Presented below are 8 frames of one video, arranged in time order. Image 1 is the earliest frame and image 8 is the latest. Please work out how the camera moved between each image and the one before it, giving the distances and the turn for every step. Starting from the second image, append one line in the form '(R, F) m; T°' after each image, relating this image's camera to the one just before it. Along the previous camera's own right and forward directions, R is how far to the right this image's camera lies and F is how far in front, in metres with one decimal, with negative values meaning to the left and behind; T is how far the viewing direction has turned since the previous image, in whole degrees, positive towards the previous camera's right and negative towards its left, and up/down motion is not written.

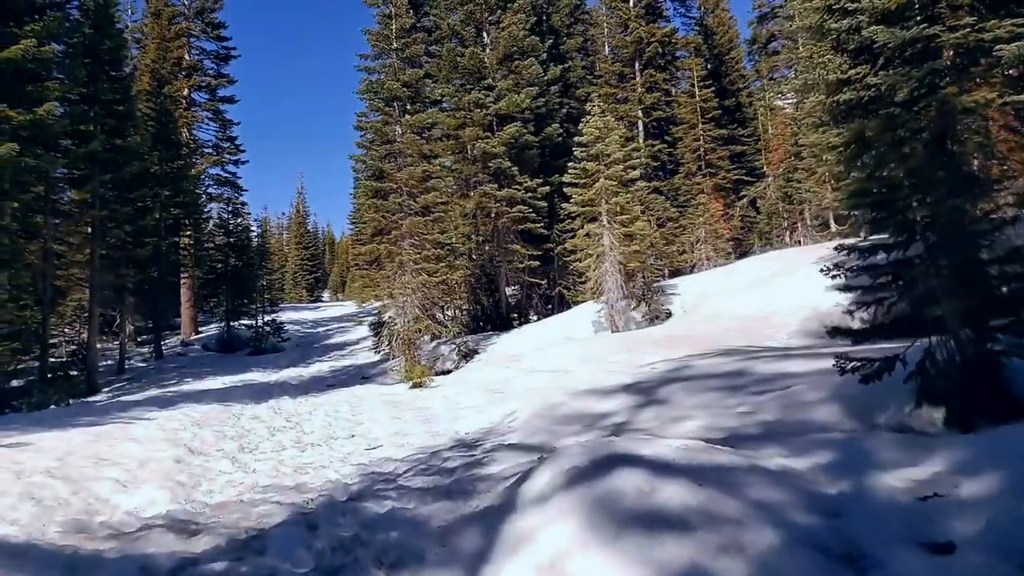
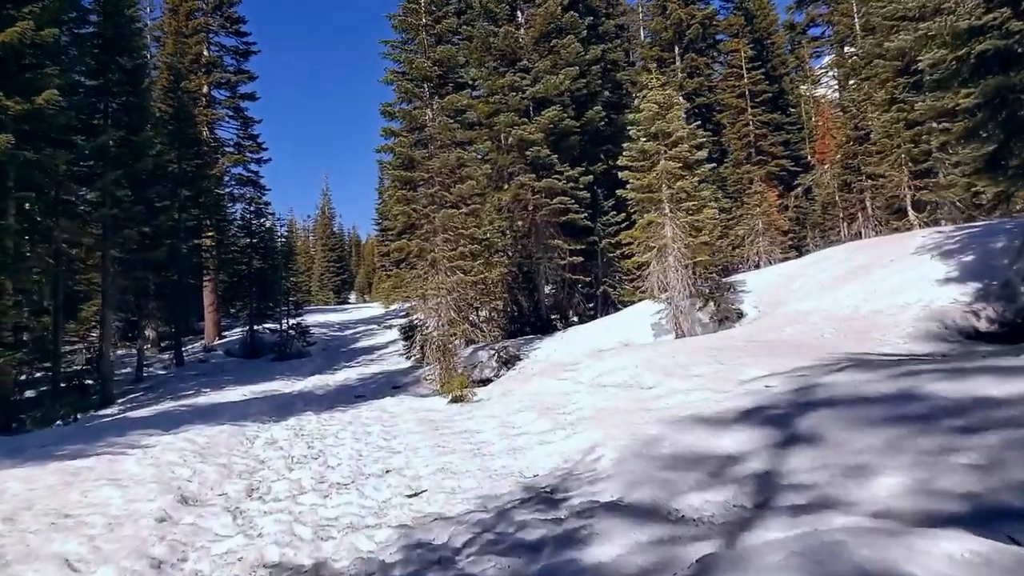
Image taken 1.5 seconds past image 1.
(-0.4, +1.7) m; -2°
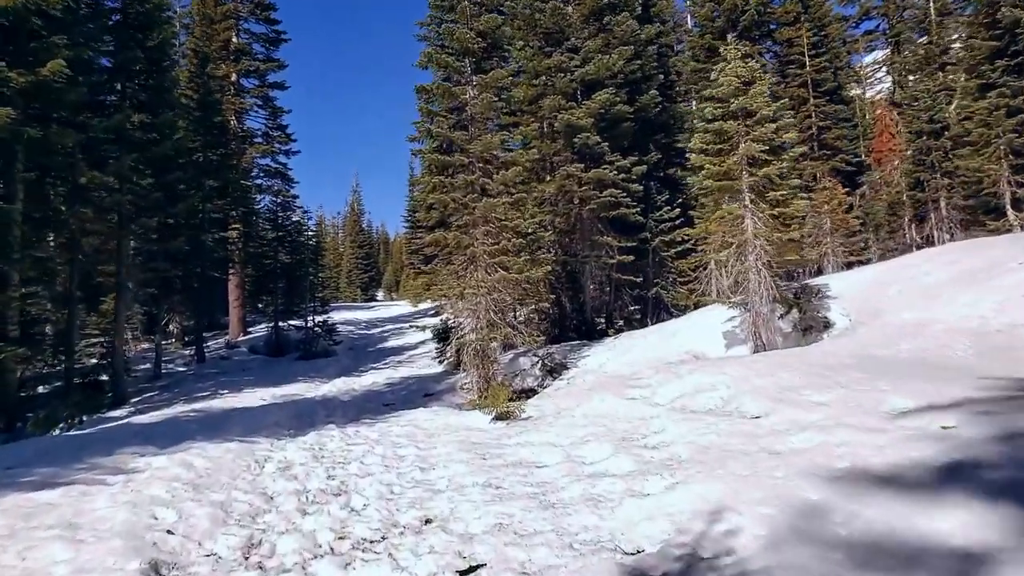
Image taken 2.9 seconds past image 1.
(-0.4, +1.6) m; -2°
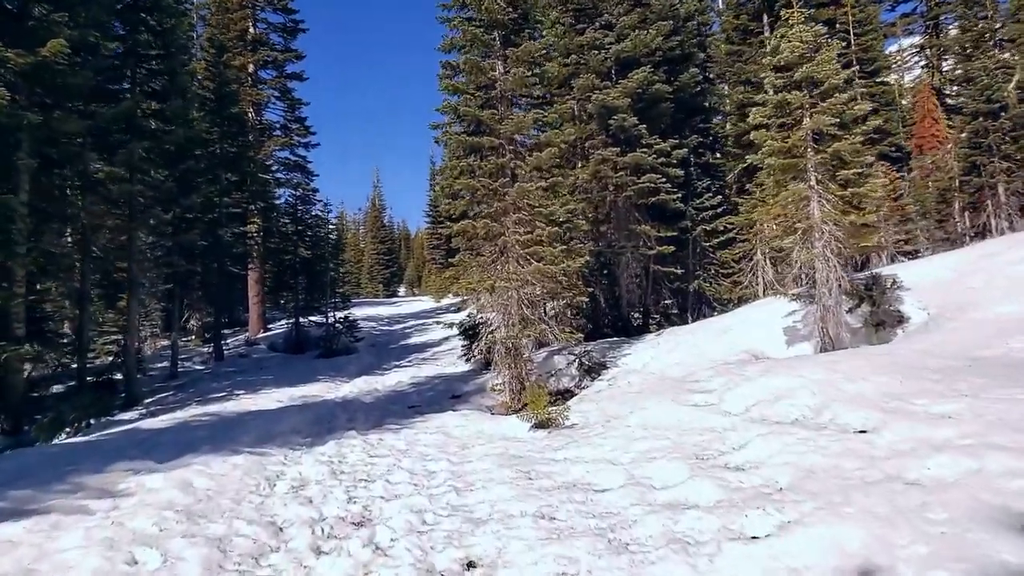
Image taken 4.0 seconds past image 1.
(-0.2, +1.1) m; -1°
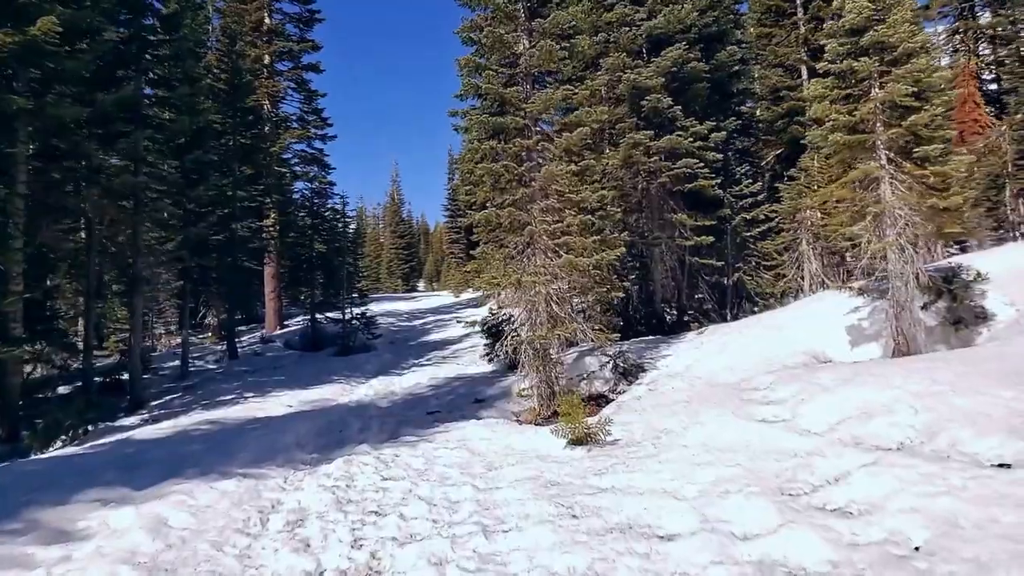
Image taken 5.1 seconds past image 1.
(-0.1, +1.1) m; -1°
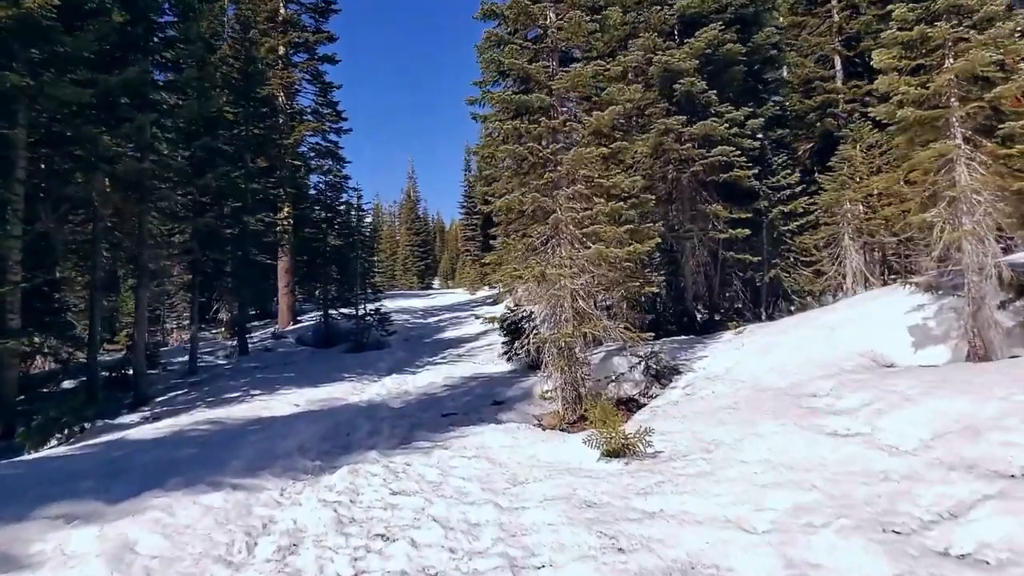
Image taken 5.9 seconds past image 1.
(-0.1, +0.9) m; -1°
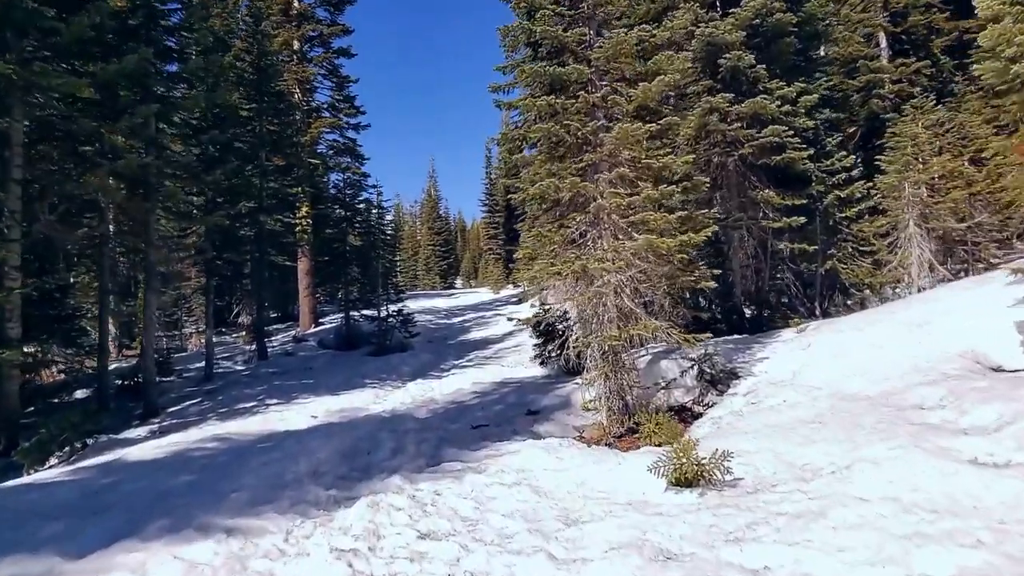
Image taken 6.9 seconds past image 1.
(-0.2, +1.1) m; -2°
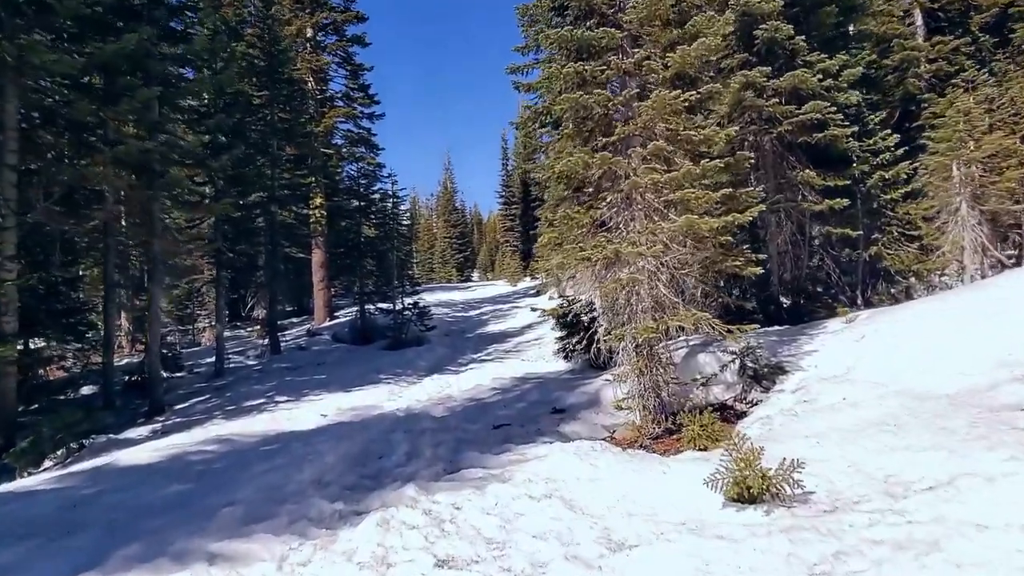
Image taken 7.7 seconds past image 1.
(-0.1, +0.8) m; -1°
